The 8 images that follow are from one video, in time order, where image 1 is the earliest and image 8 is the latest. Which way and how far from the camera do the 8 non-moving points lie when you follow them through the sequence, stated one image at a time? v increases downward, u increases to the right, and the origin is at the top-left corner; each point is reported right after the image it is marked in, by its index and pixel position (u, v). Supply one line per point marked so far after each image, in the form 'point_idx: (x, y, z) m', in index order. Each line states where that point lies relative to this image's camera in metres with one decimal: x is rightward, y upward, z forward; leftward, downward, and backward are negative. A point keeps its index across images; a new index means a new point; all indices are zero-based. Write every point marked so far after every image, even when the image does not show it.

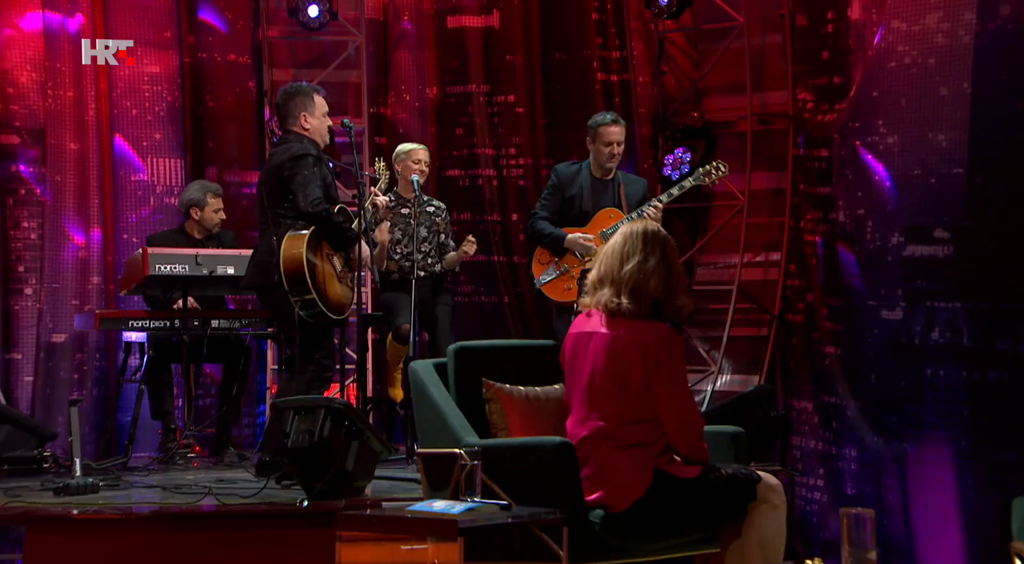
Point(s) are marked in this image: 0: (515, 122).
0: (0.0, +0.8, +6.5) m
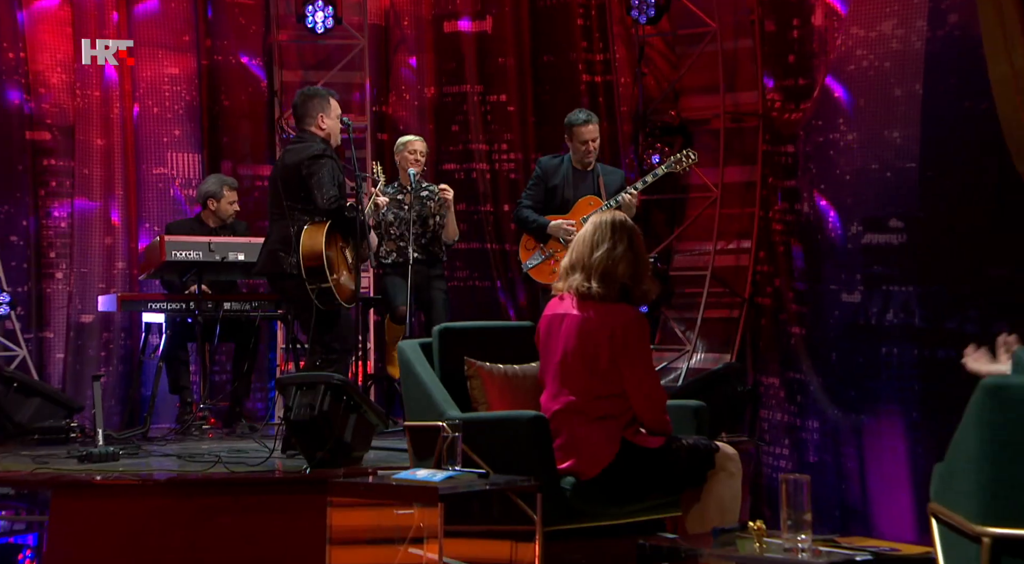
0: (-0.1, +0.9, +7.0) m
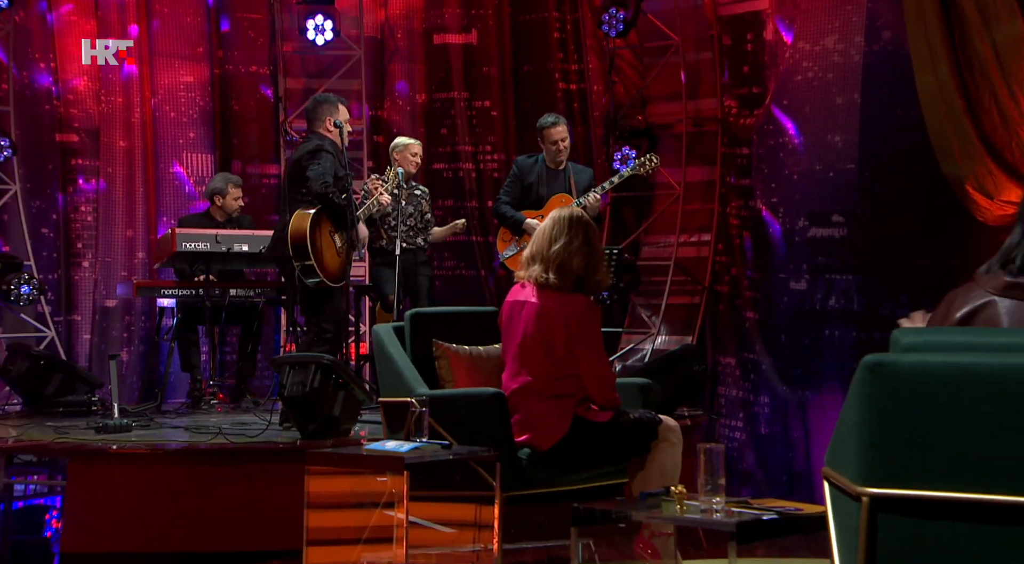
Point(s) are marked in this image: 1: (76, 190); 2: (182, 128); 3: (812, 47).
0: (-0.1, +1.0, +7.6) m
1: (-2.7, +0.6, +7.6) m
2: (-2.1, +1.0, +7.9) m
3: (+1.5, +1.2, +6.3) m
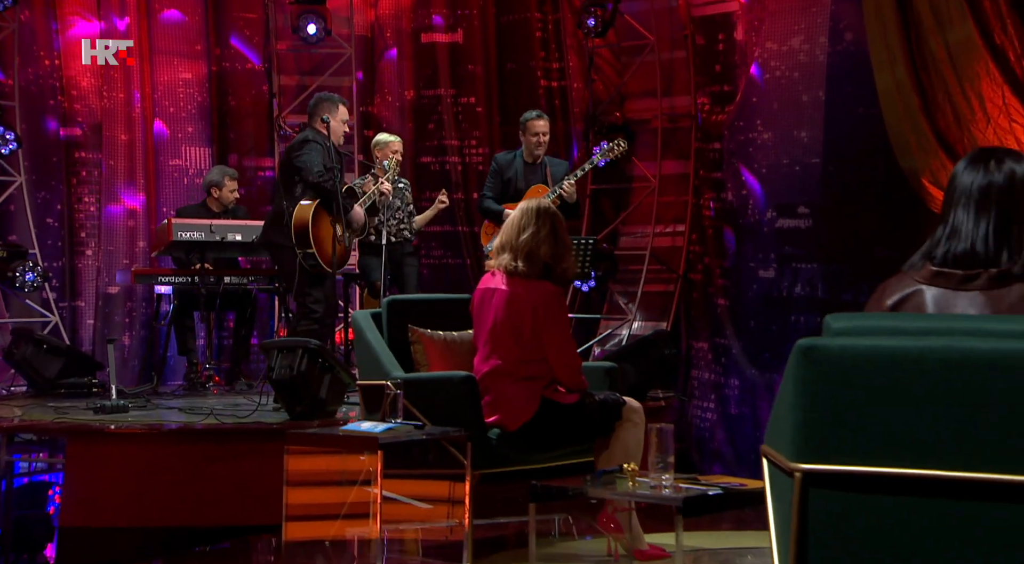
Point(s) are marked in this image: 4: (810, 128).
0: (-0.2, +1.1, +7.9) m
1: (-2.8, +0.6, +8.0) m
2: (-2.2, +1.1, +8.2) m
3: (+1.4, +1.3, +6.7) m
4: (+1.6, +0.8, +6.5) m
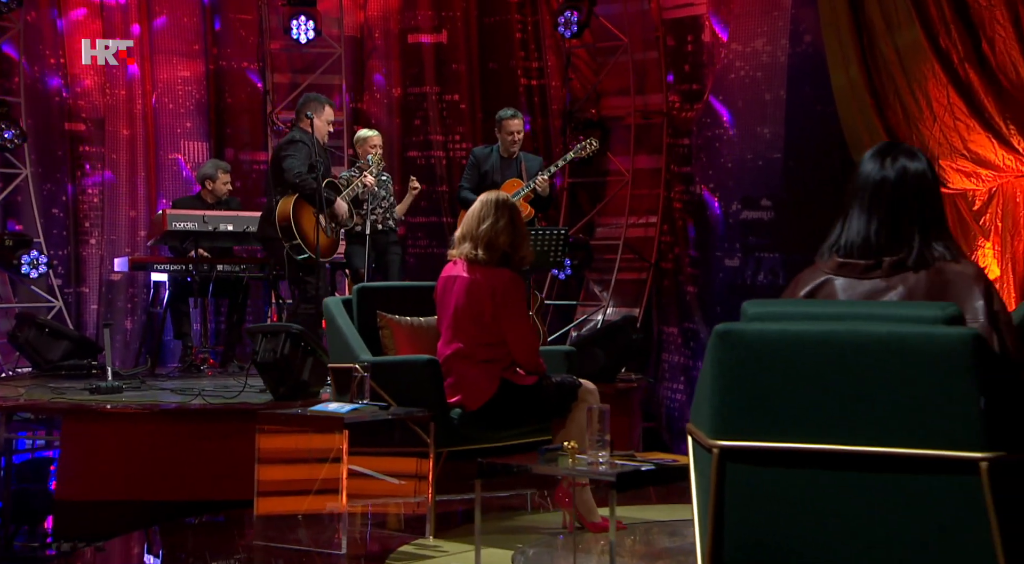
0: (-0.3, +1.1, +8.3) m
1: (-2.9, +0.7, +8.4) m
2: (-2.3, +1.1, +8.6) m
3: (+1.3, +1.3, +7.0) m
4: (+1.5, +0.9, +6.9) m
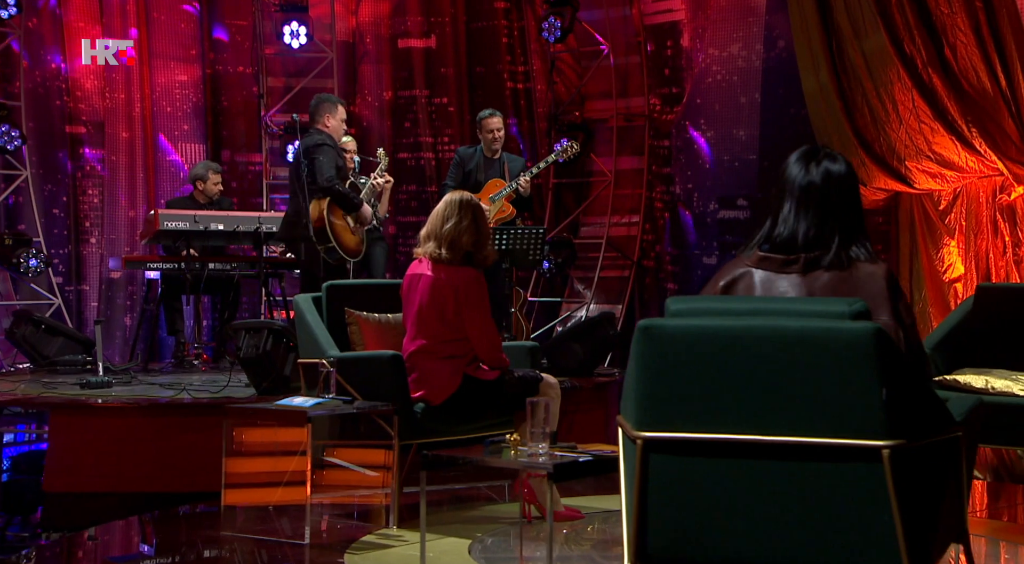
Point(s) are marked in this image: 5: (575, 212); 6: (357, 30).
0: (-0.4, +1.1, +8.6) m
1: (-3.0, +0.7, +8.7) m
2: (-2.4, +1.2, +8.9) m
3: (+1.2, +1.3, +7.2) m
4: (+1.3, +0.9, +7.1) m
5: (+0.4, +0.5, +8.2) m
6: (-1.1, +1.8, +8.8) m
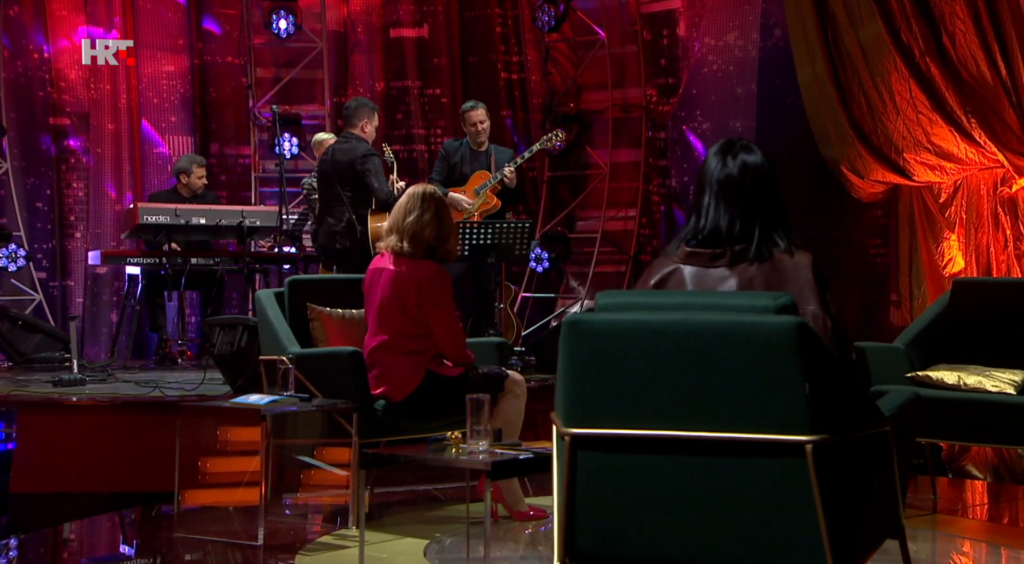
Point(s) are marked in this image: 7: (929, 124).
0: (-0.4, +1.2, +8.4) m
1: (-3.0, +0.8, +8.6) m
2: (-2.4, +1.2, +8.8) m
3: (+1.2, +1.4, +7.0) m
4: (+1.3, +0.9, +6.9) m
5: (+0.4, +0.5, +8.0) m
6: (-1.1, +1.8, +8.7) m
7: (+2.0, +0.8, +6.0) m
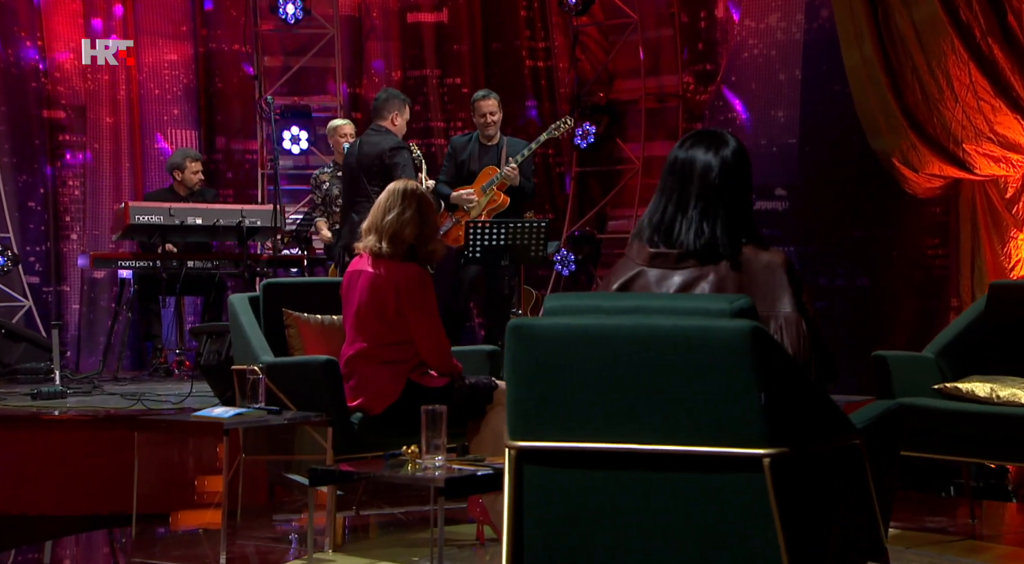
0: (-0.3, +1.2, +7.9) m
1: (-2.8, +0.8, +8.2) m
2: (-2.2, +1.2, +8.4) m
3: (+1.3, +1.3, +6.4) m
4: (+1.4, +0.9, +6.3) m
5: (+0.6, +0.5, +7.5) m
6: (-0.9, +1.8, +8.2) m
7: (+2.1, +0.8, +5.4) m
